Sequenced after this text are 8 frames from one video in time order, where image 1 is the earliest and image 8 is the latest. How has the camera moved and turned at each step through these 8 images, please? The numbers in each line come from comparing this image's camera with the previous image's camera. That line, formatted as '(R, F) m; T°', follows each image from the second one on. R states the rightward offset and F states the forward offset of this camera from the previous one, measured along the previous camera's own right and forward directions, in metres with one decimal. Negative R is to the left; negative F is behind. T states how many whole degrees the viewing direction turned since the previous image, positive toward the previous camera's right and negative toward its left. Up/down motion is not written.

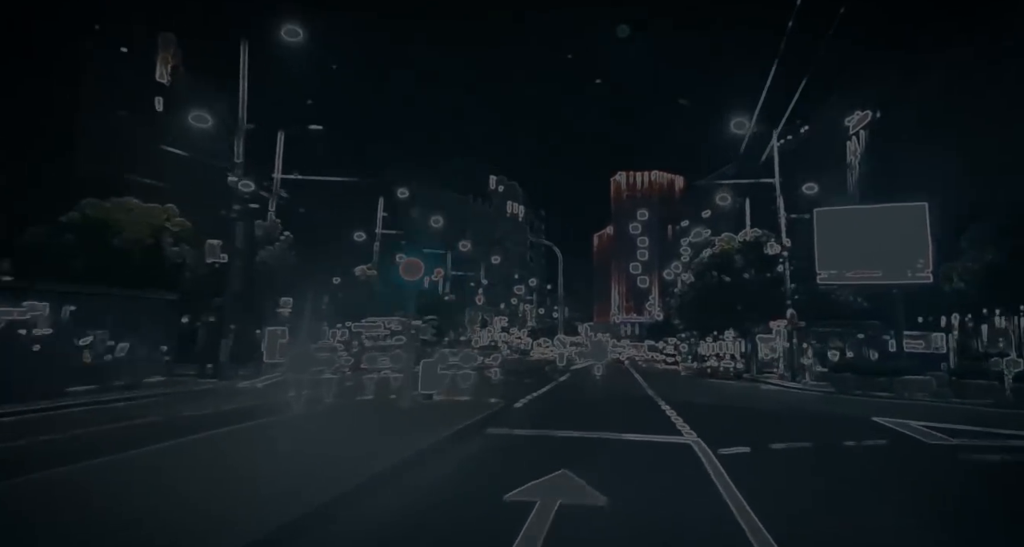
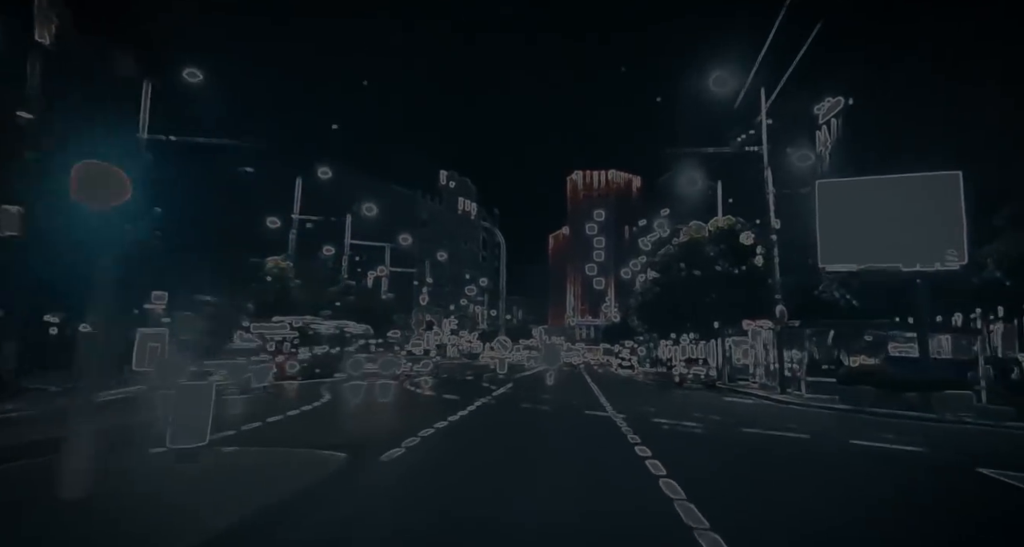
(+1.5, +7.5) m; +4°
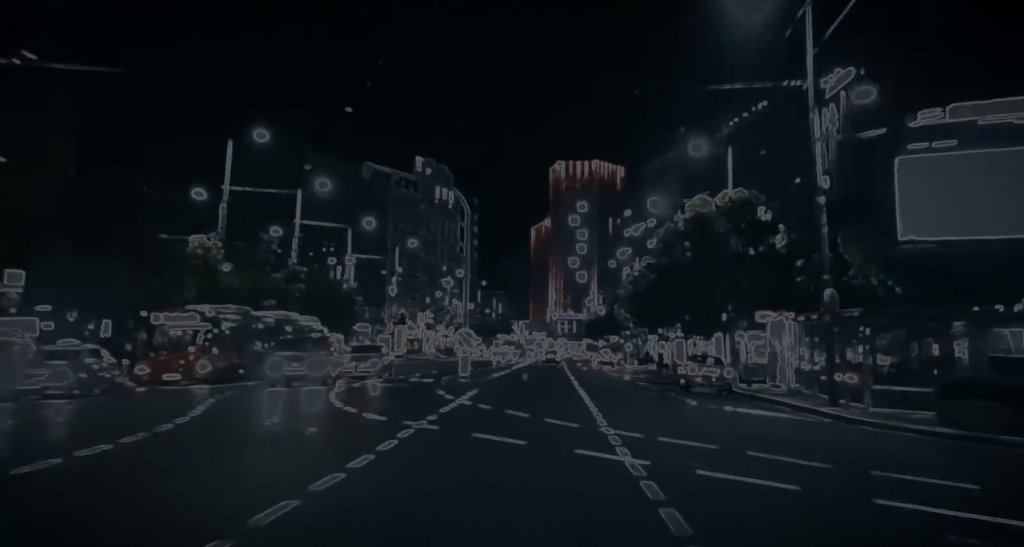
(+0.7, +7.4) m; +2°
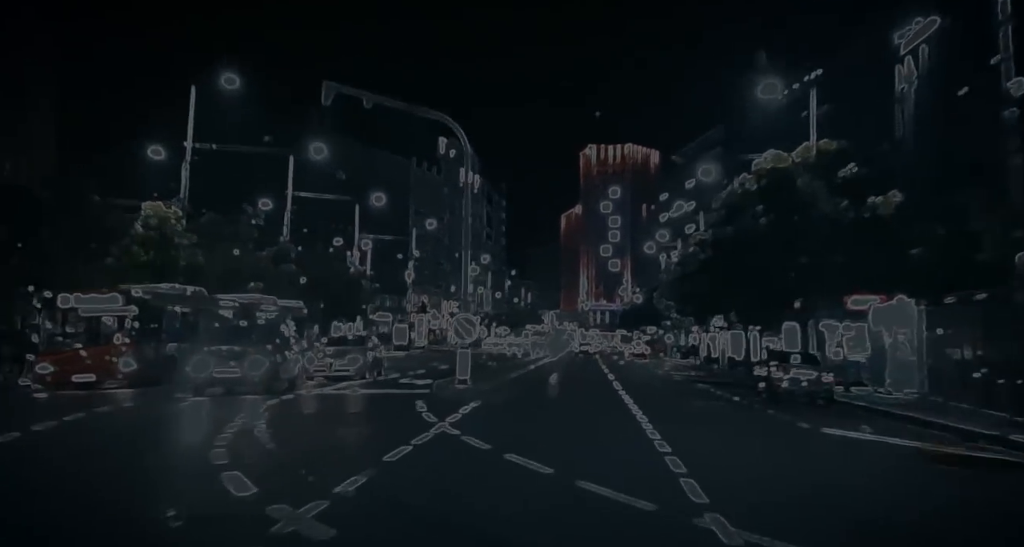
(+0.4, +7.9) m; -3°
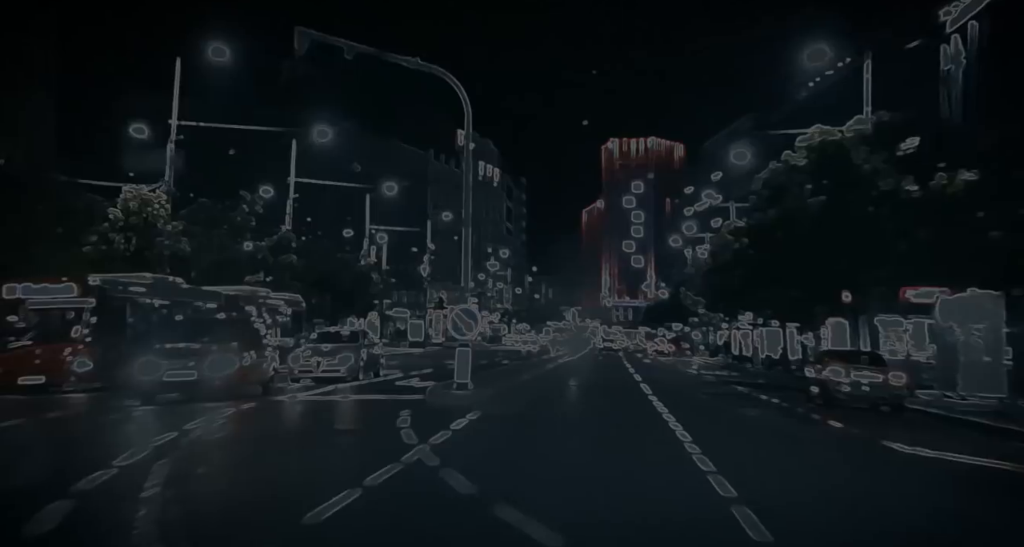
(+0.4, +3.3) m; -2°
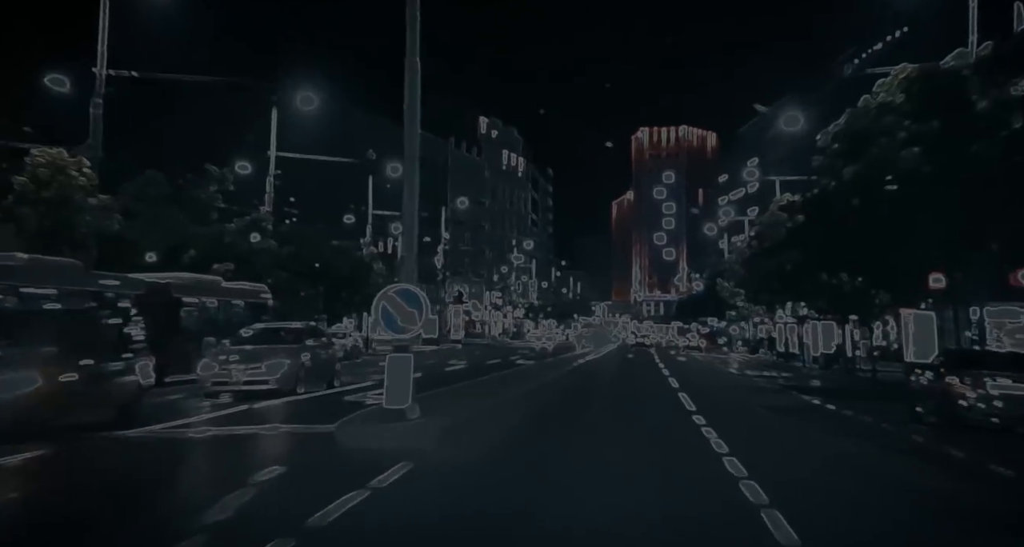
(+1.1, +6.0) m; -3°
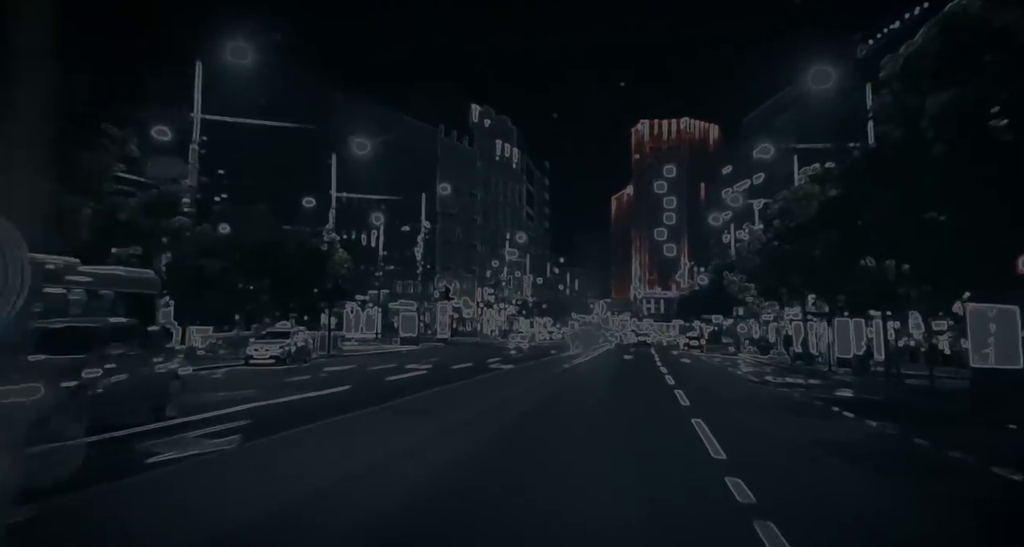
(+1.5, +6.5) m; 0°
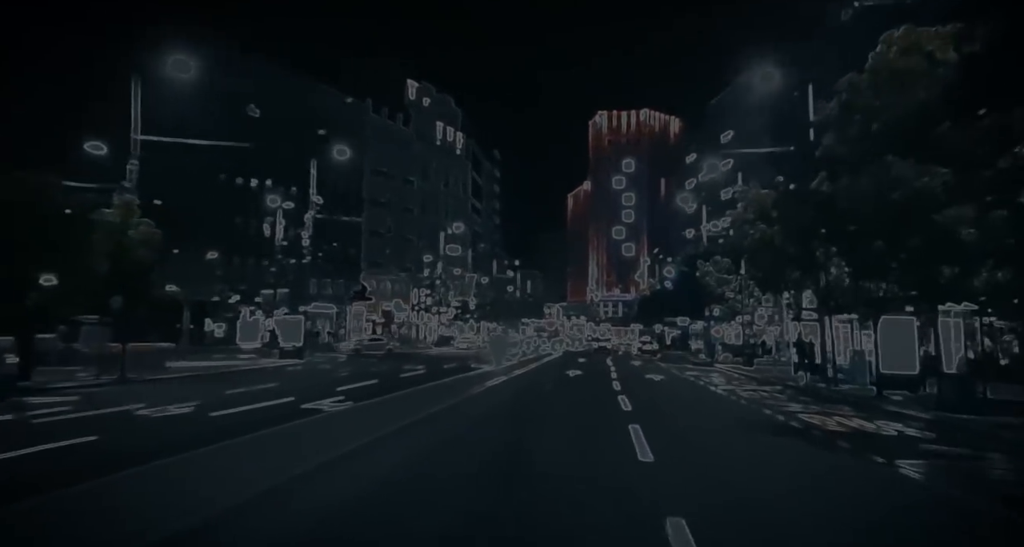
(+3.9, +14.8) m; +4°
